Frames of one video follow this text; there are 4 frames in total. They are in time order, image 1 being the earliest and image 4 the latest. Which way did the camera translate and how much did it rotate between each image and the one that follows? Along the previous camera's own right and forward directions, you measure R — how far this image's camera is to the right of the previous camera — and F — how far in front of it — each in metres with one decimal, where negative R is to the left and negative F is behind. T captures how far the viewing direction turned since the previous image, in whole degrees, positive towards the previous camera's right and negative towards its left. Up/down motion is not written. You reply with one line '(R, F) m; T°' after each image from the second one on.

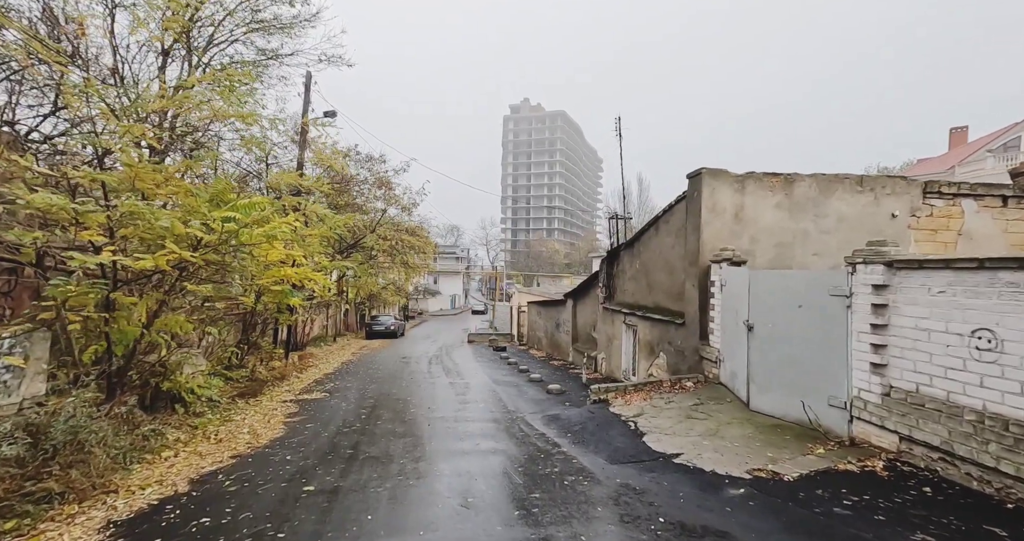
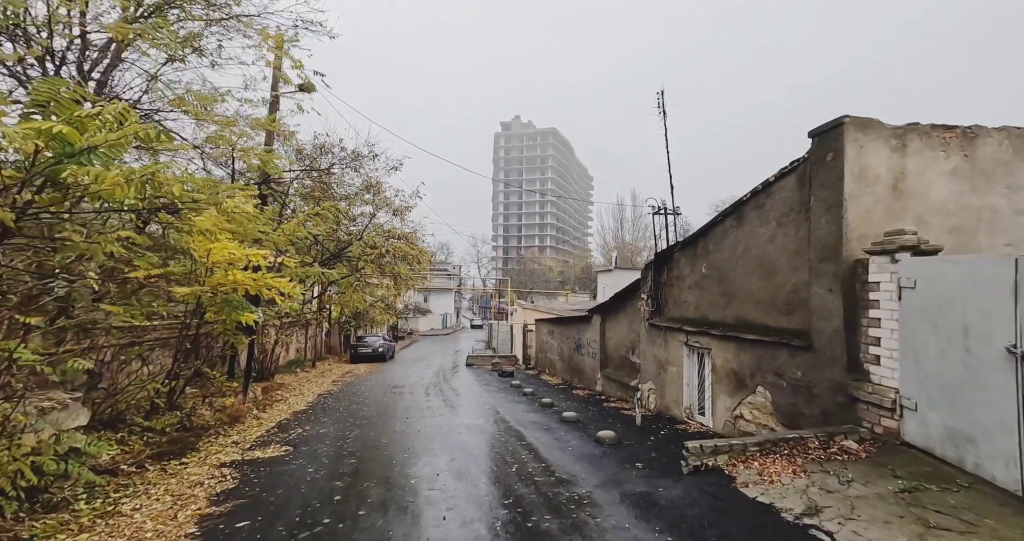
(-0.7, +2.7) m; +1°
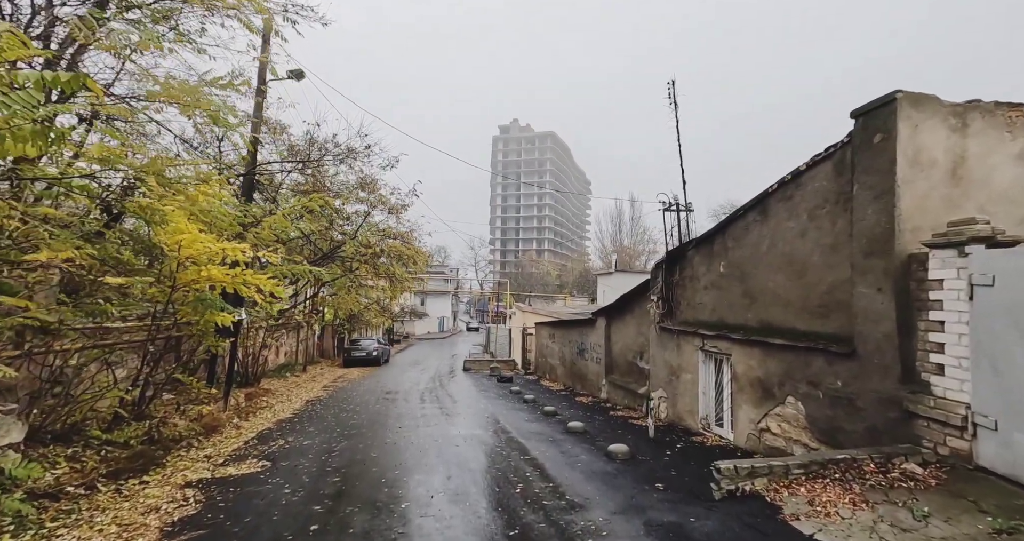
(-0.1, +0.7) m; 0°
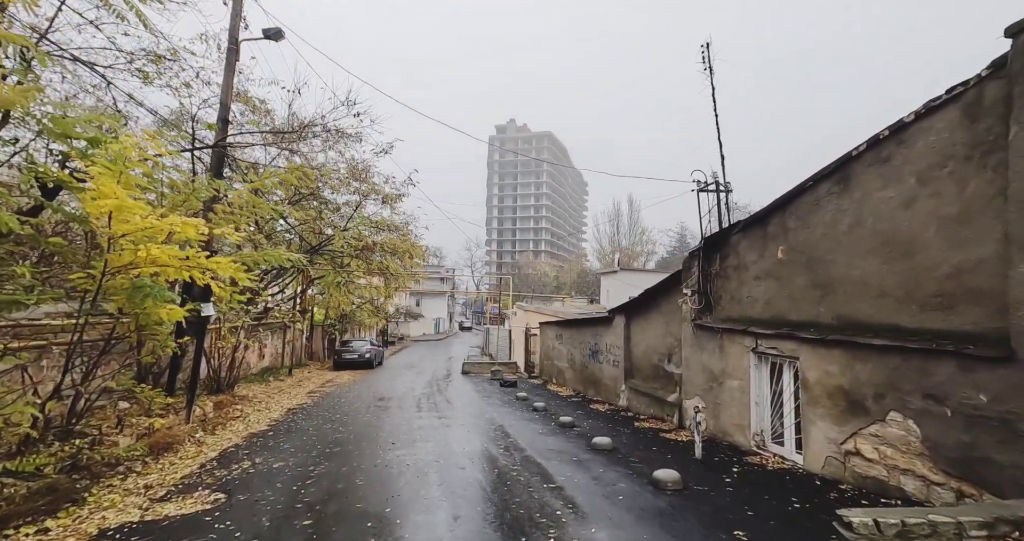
(-0.3, +1.4) m; +1°
